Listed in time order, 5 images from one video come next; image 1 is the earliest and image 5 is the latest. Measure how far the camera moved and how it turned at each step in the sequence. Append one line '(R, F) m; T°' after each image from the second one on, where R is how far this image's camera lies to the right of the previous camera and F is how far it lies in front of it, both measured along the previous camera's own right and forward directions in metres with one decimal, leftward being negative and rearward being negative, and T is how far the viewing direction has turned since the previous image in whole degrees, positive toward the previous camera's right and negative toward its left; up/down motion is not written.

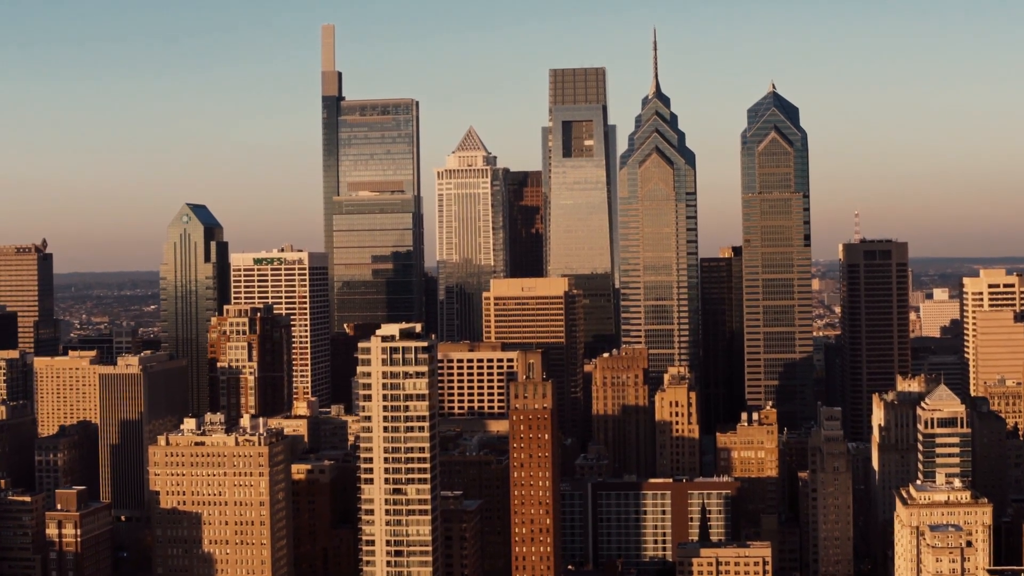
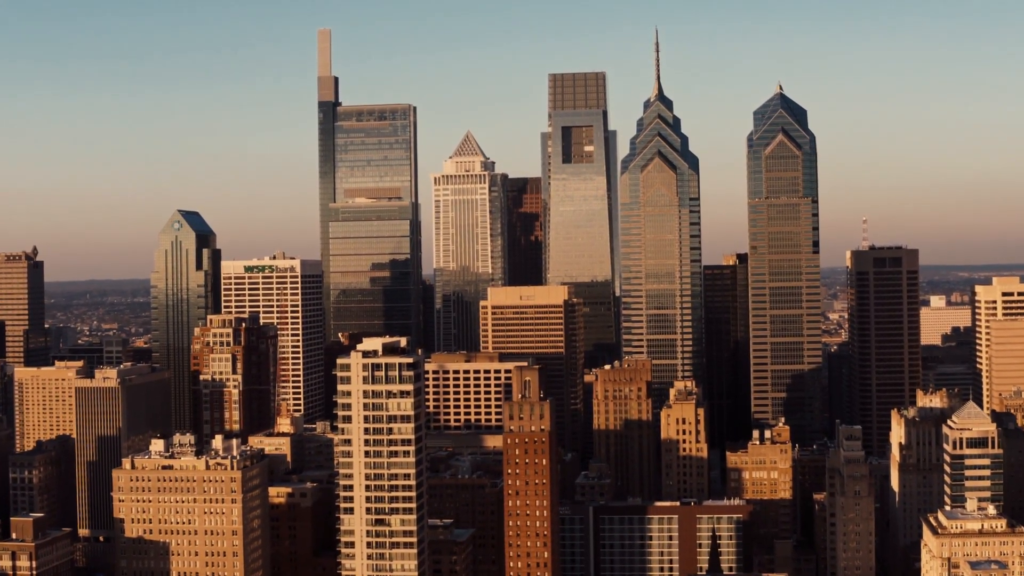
(+0.3, +6.9) m; 0°
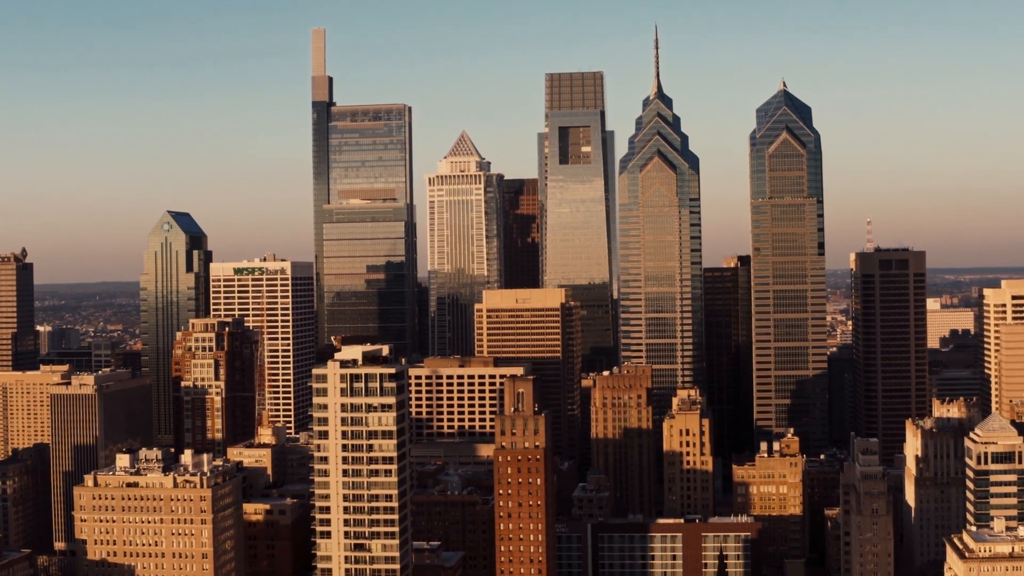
(+0.3, +5.8) m; 0°
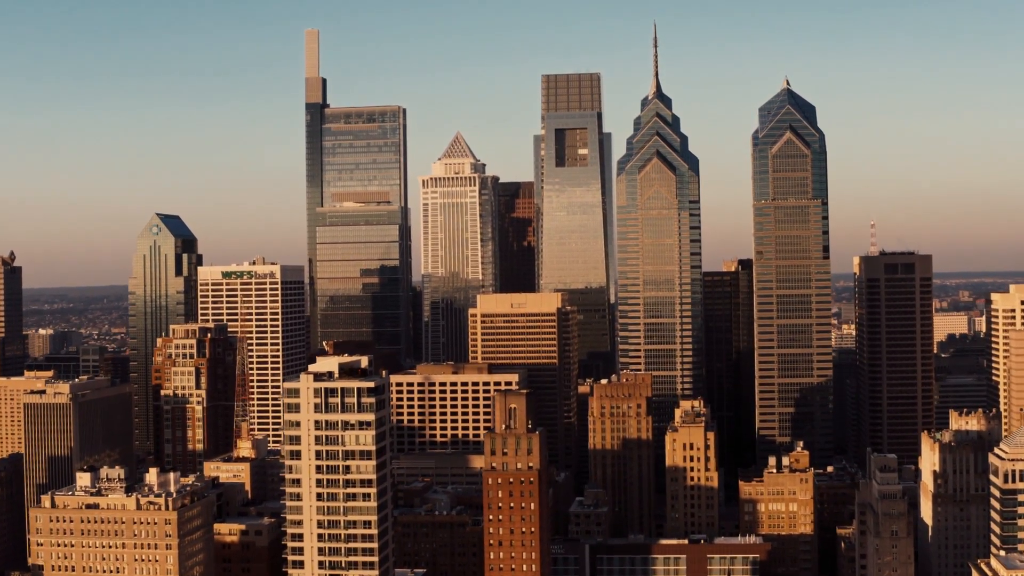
(+0.2, +5.7) m; 0°
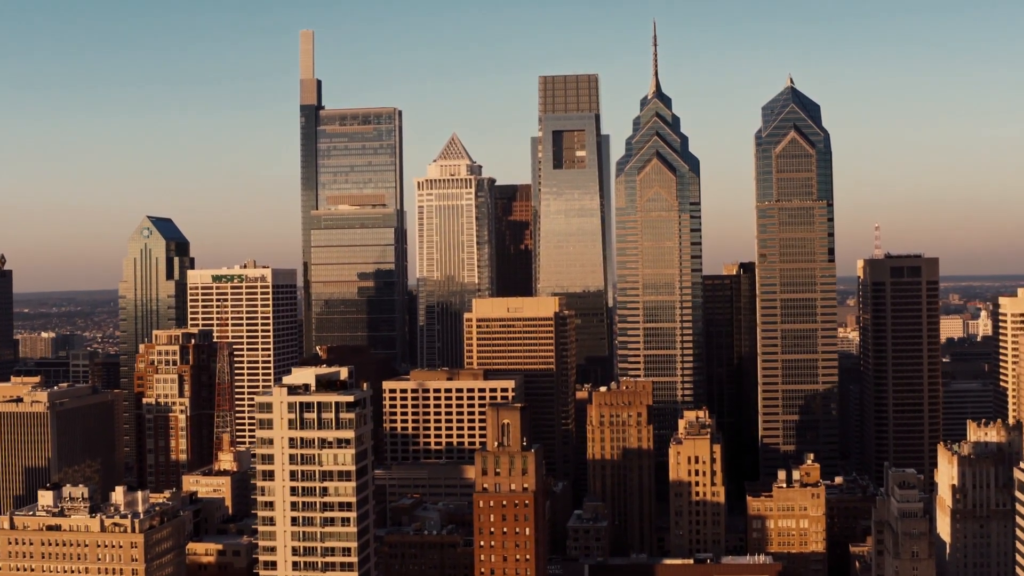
(+0.2, +4.9) m; 0°
